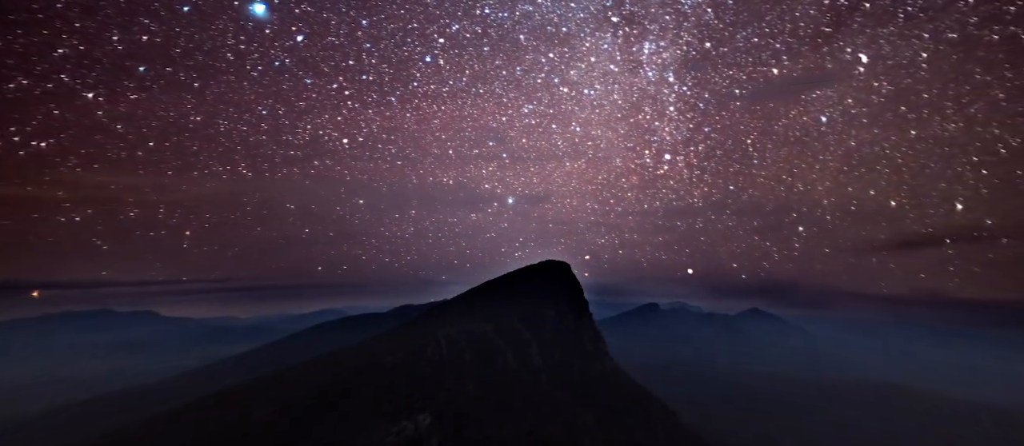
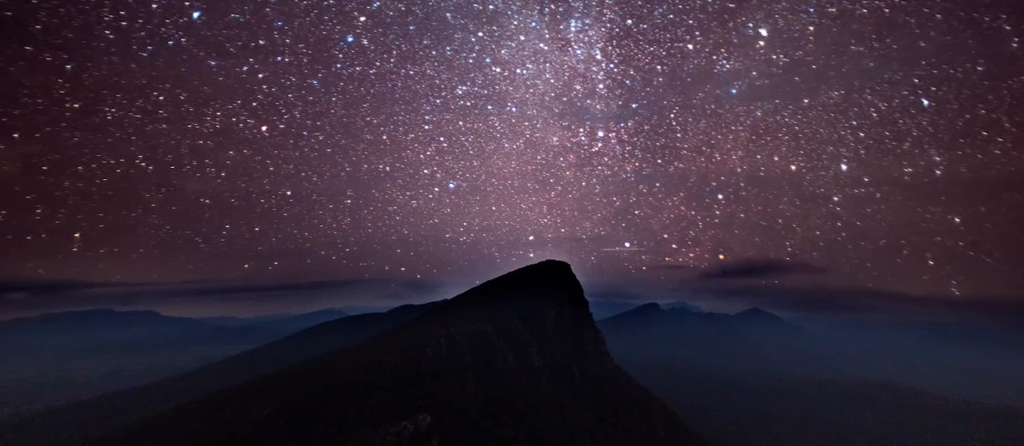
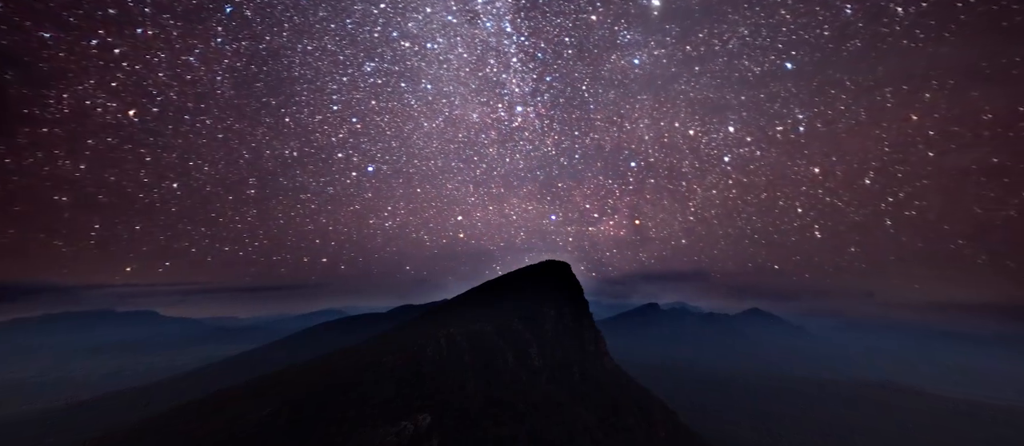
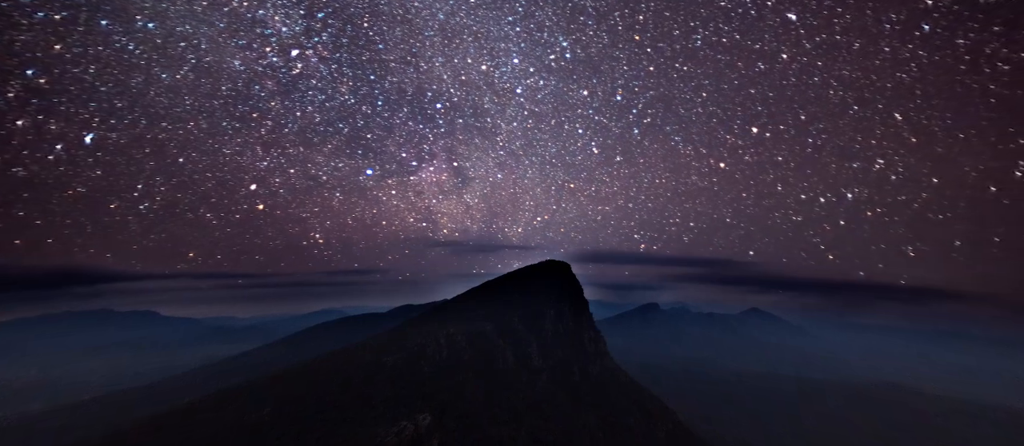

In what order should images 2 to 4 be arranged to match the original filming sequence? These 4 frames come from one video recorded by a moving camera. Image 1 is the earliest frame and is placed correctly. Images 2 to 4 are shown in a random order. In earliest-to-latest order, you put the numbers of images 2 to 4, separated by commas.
2, 3, 4
